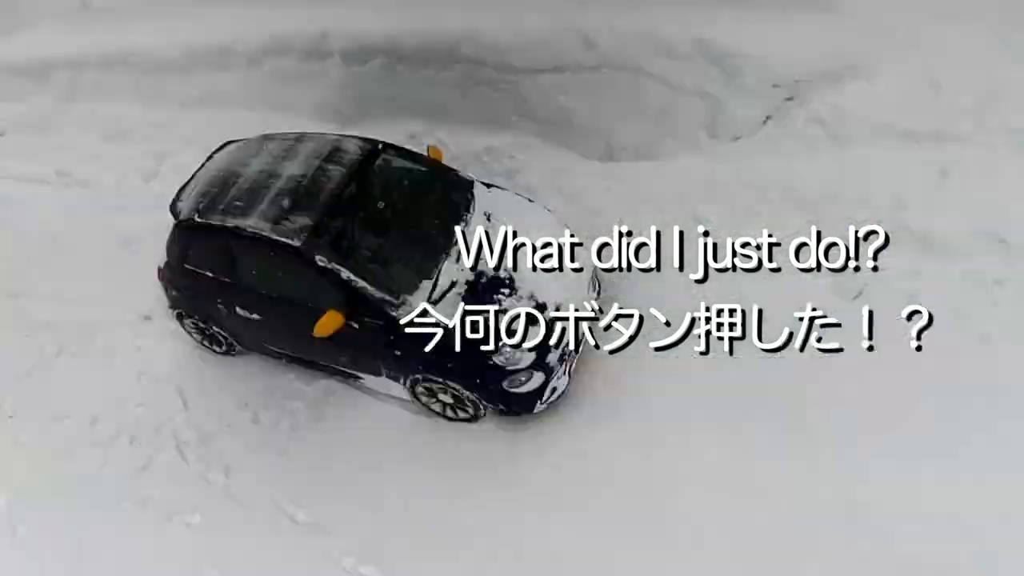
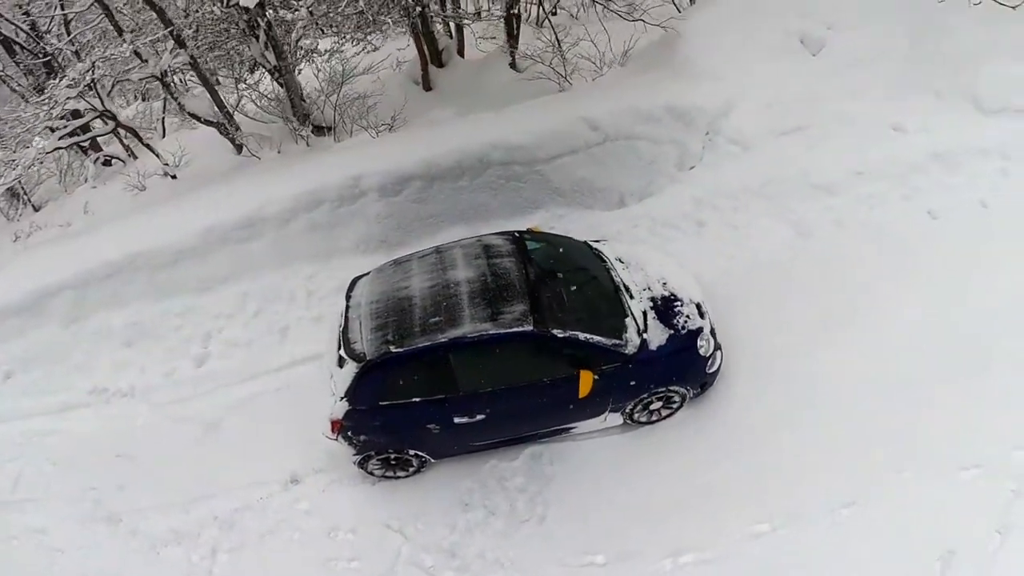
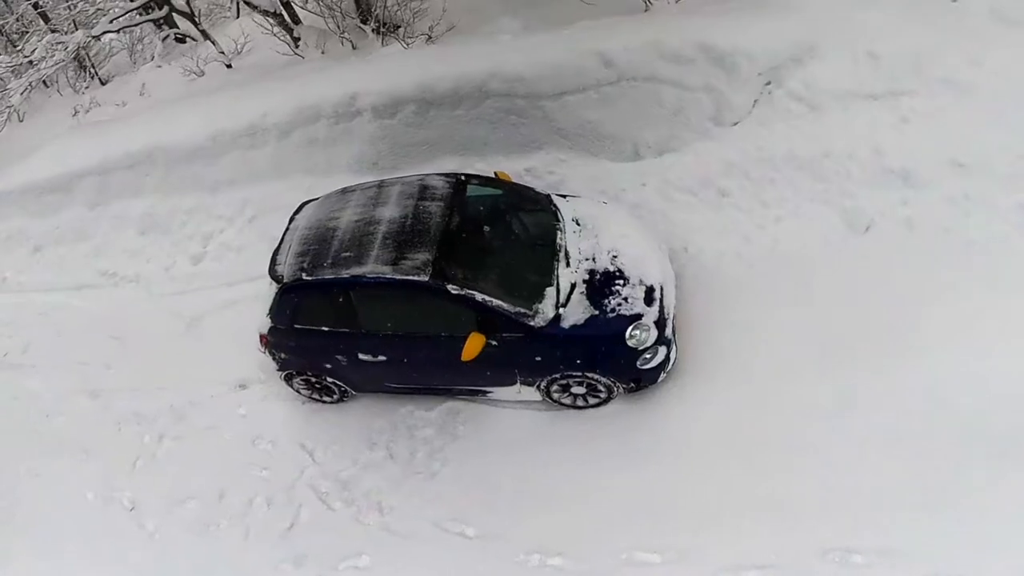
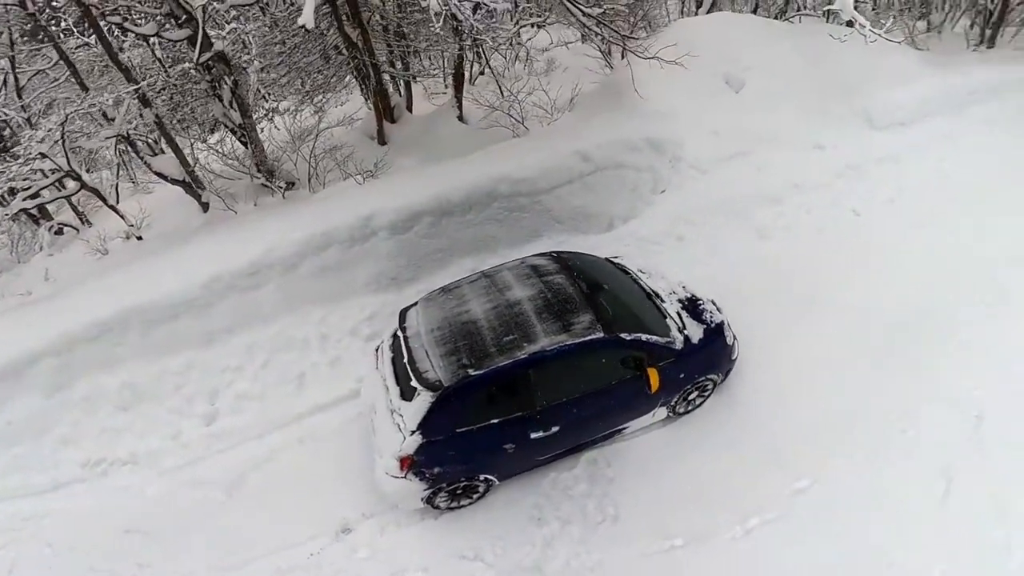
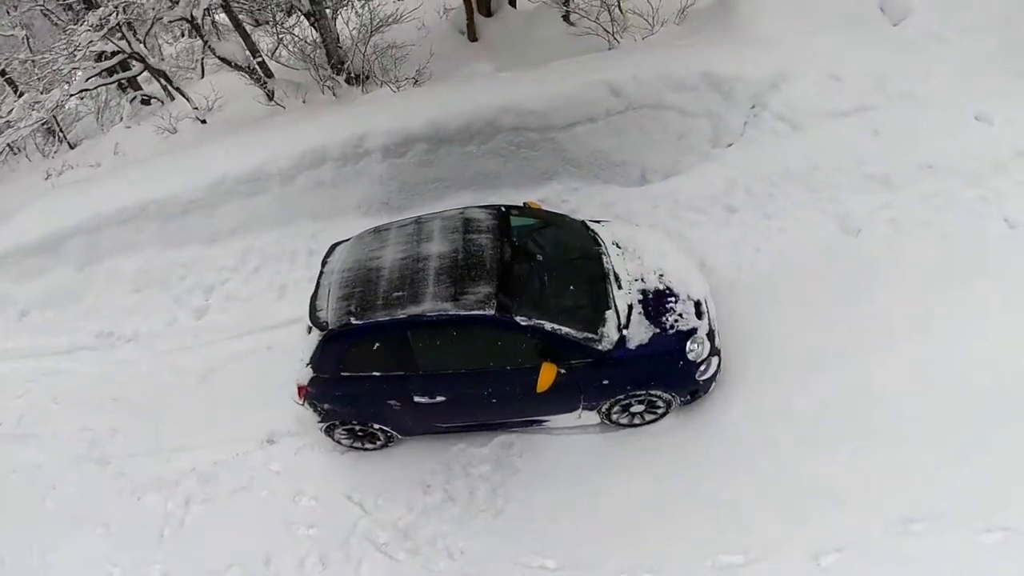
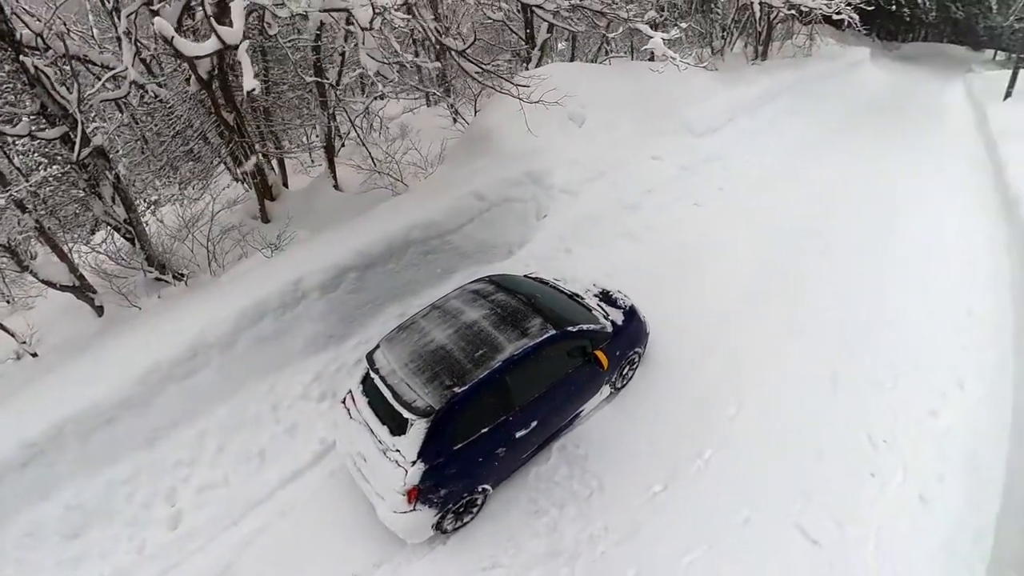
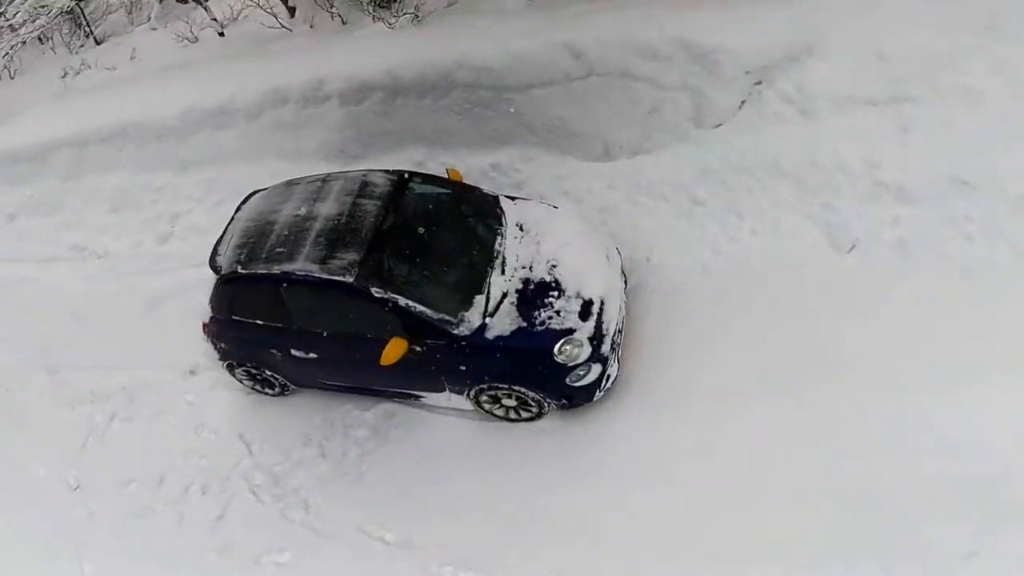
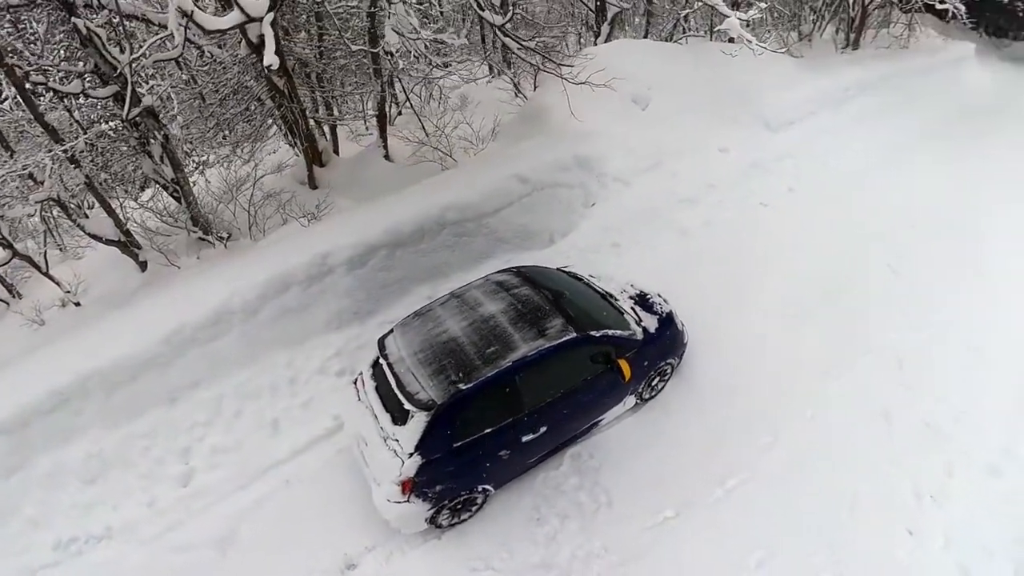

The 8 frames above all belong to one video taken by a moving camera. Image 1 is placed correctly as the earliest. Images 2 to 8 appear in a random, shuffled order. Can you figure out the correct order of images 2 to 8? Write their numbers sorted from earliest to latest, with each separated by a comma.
7, 3, 5, 2, 4, 8, 6
